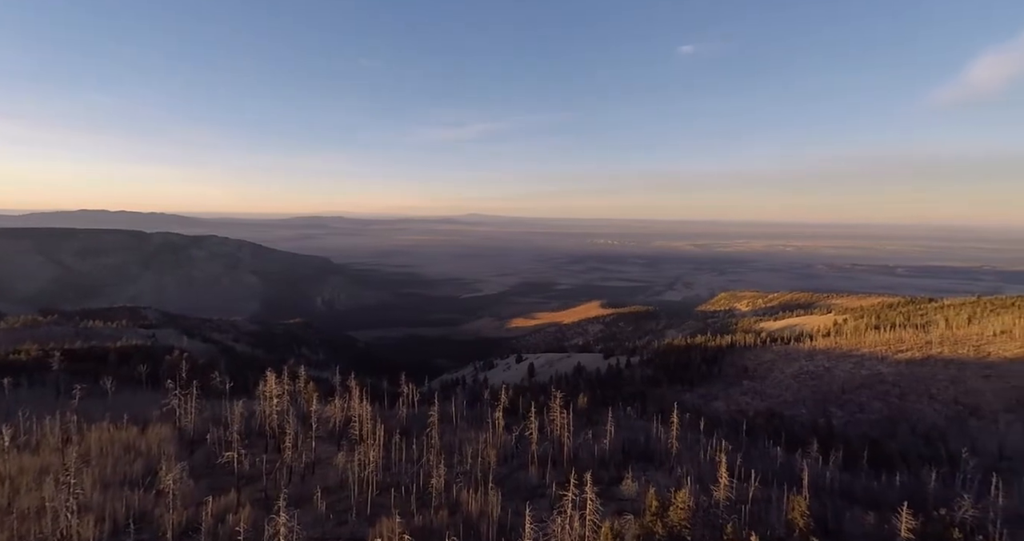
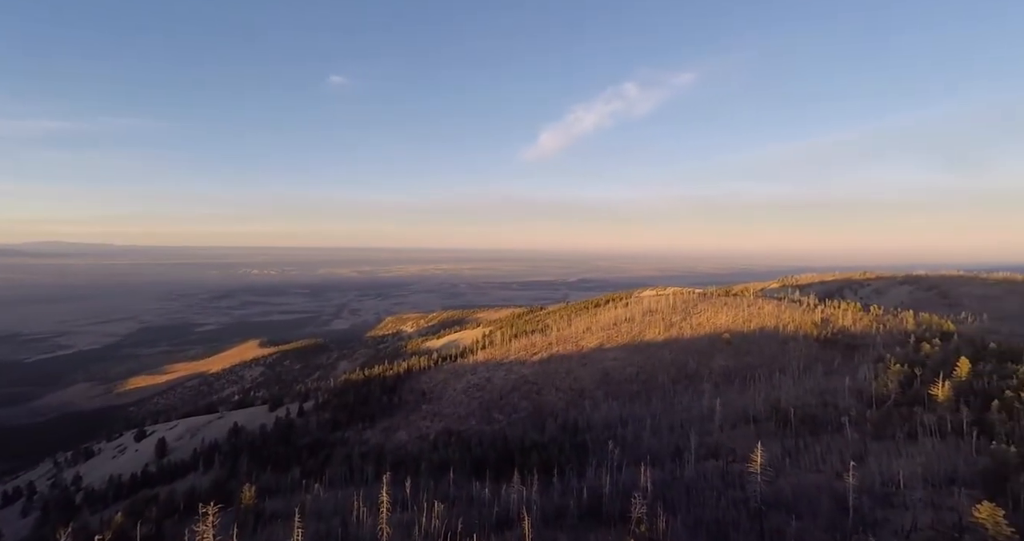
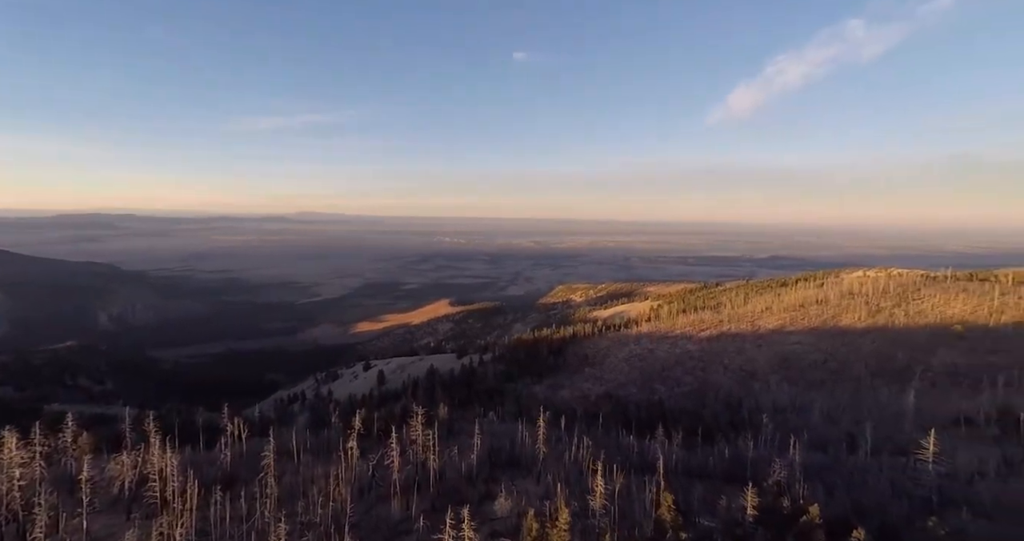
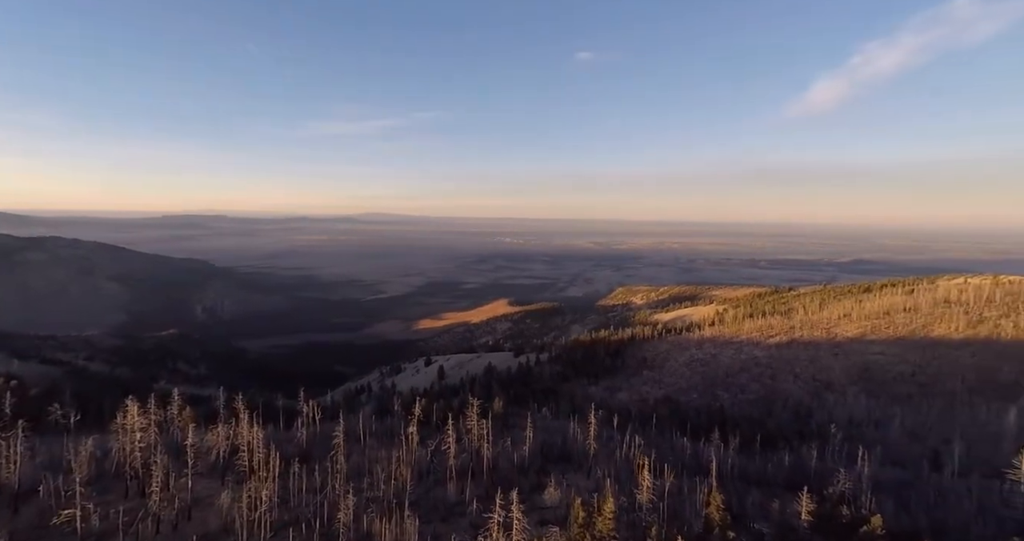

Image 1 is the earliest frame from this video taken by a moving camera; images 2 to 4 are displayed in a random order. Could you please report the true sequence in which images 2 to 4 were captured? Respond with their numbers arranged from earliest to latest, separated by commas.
4, 3, 2
